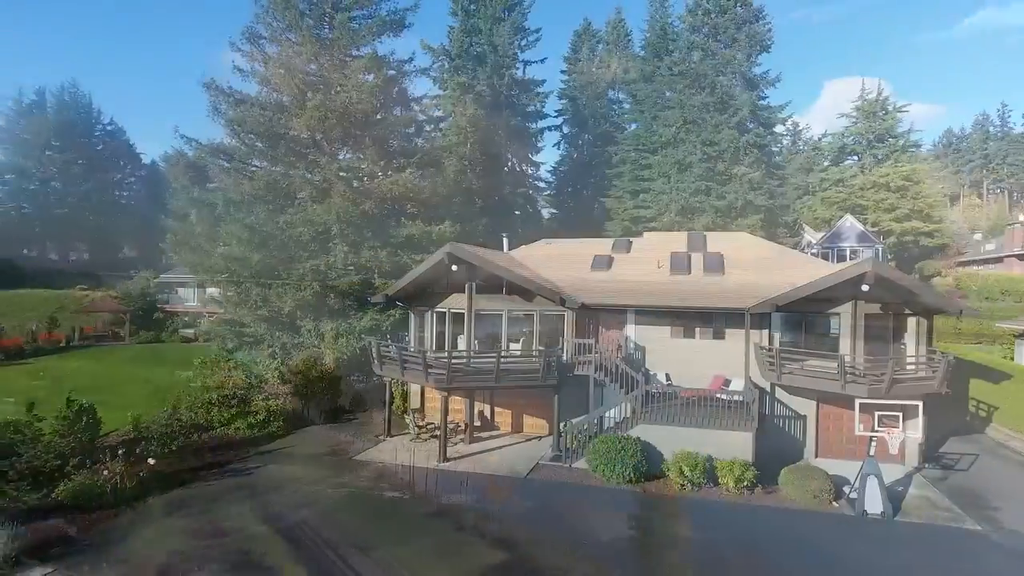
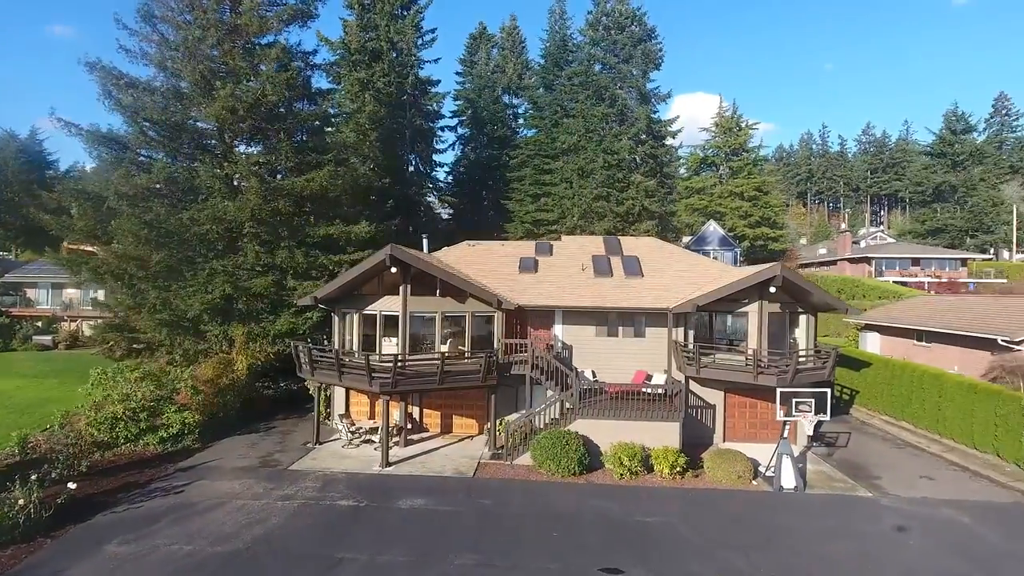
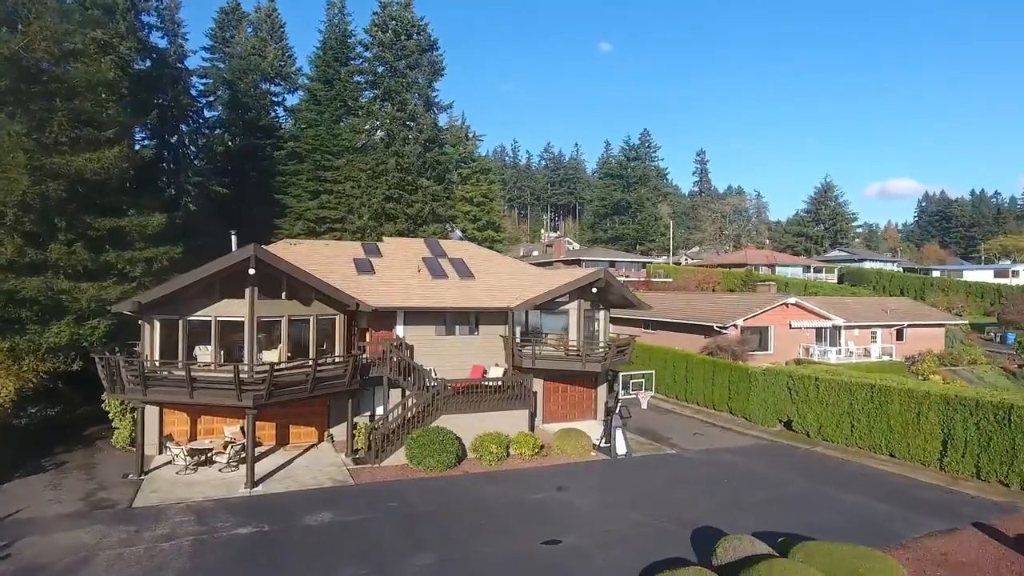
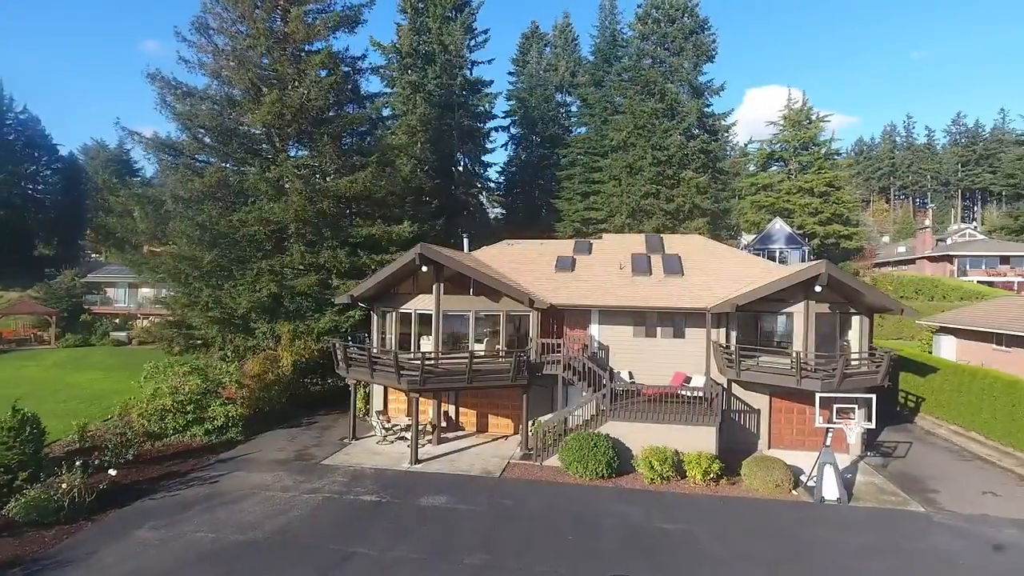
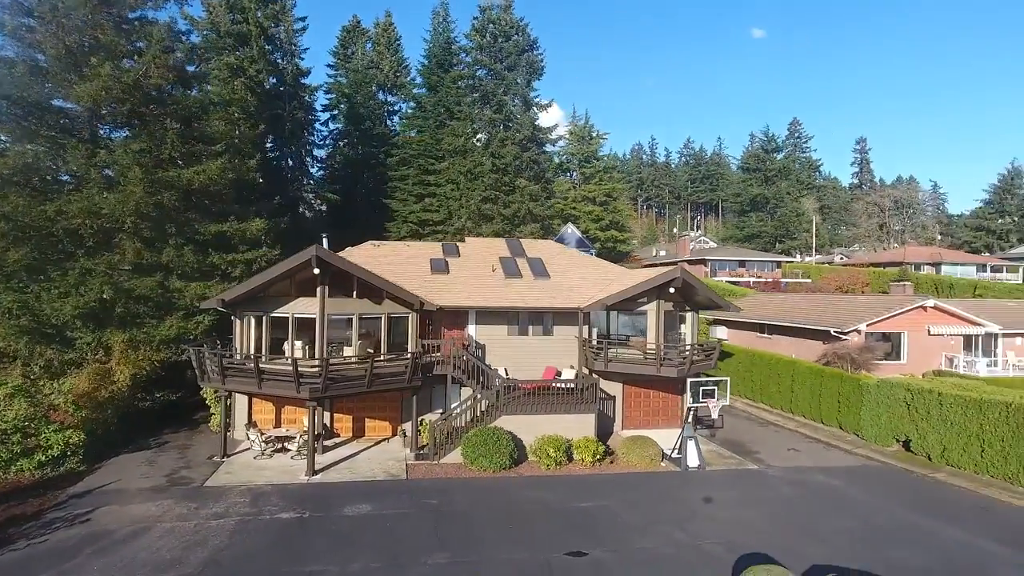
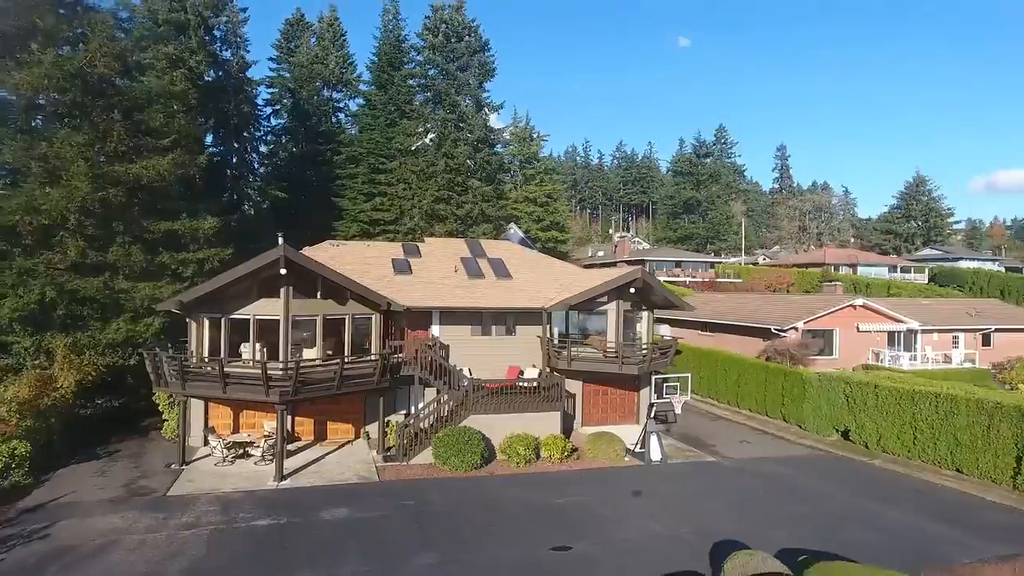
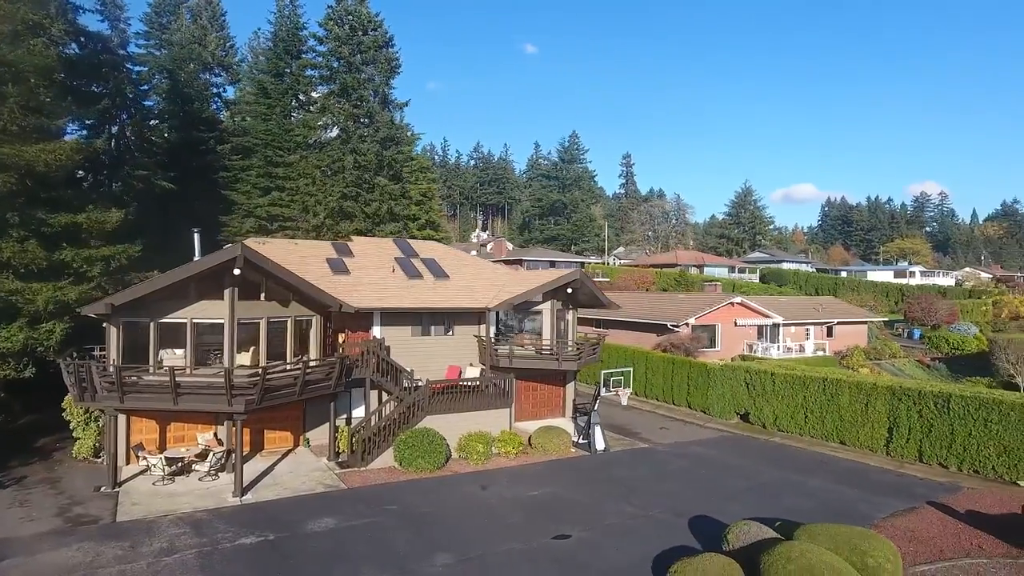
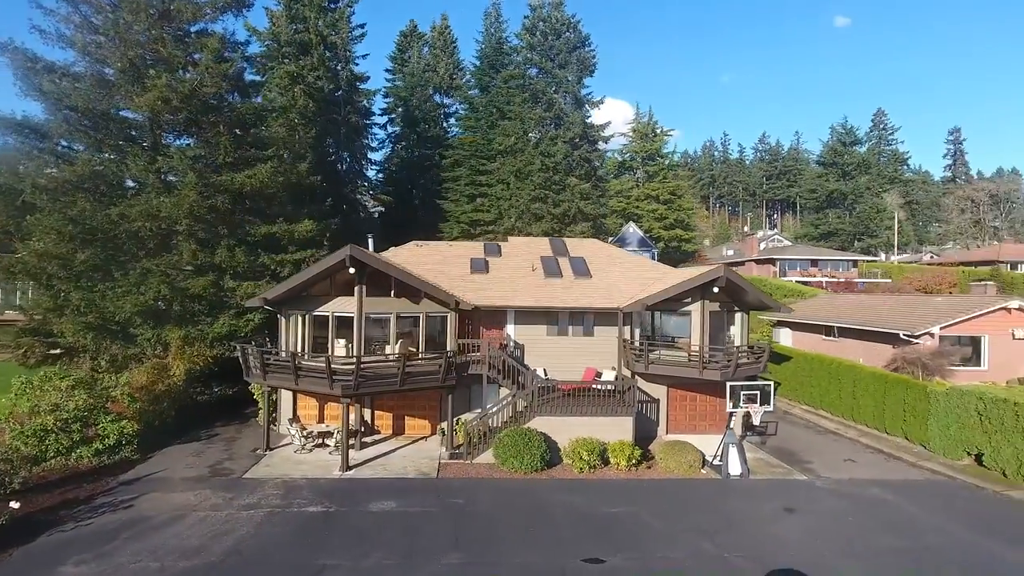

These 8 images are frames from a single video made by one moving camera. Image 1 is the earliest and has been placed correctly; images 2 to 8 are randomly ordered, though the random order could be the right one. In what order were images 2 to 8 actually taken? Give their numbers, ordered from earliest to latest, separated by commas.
4, 2, 8, 5, 6, 3, 7
